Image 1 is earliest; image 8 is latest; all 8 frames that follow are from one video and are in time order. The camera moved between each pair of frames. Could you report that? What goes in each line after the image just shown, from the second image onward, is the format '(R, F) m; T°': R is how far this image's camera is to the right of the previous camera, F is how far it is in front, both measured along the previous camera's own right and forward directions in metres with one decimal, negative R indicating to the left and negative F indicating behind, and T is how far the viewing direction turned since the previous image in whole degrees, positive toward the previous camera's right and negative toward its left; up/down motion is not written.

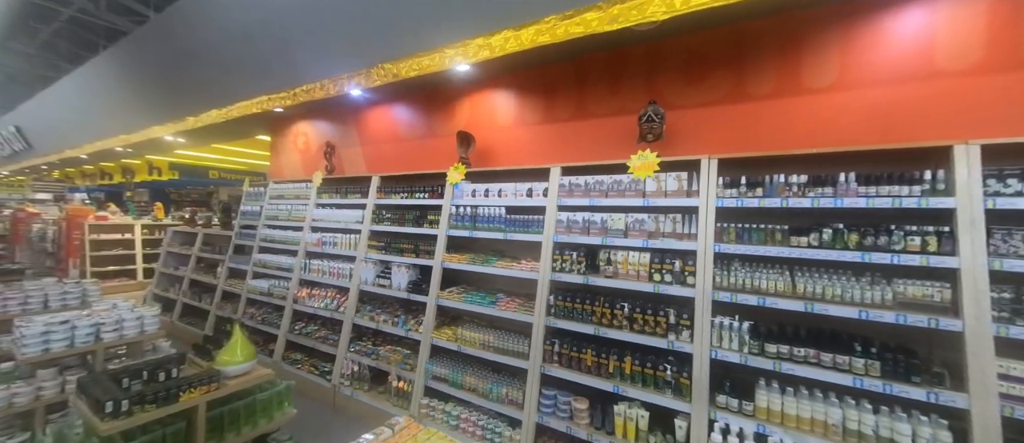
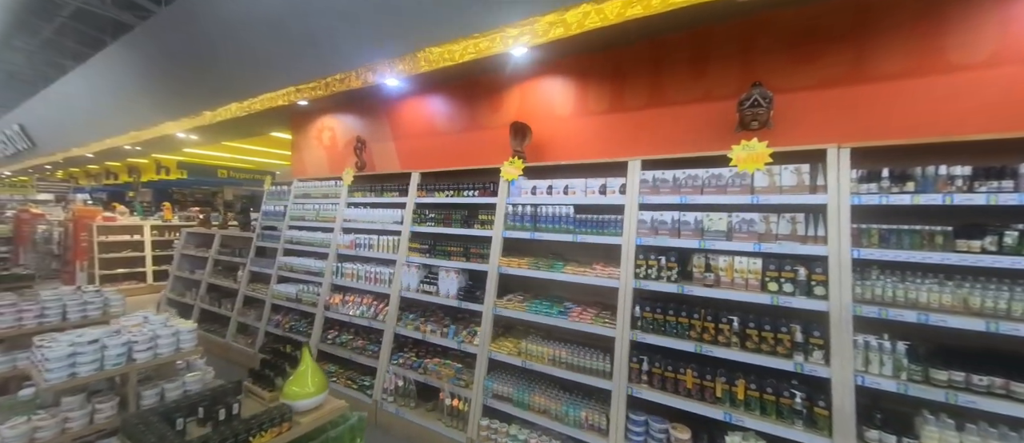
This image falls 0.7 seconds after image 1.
(-0.5, +0.3) m; 0°
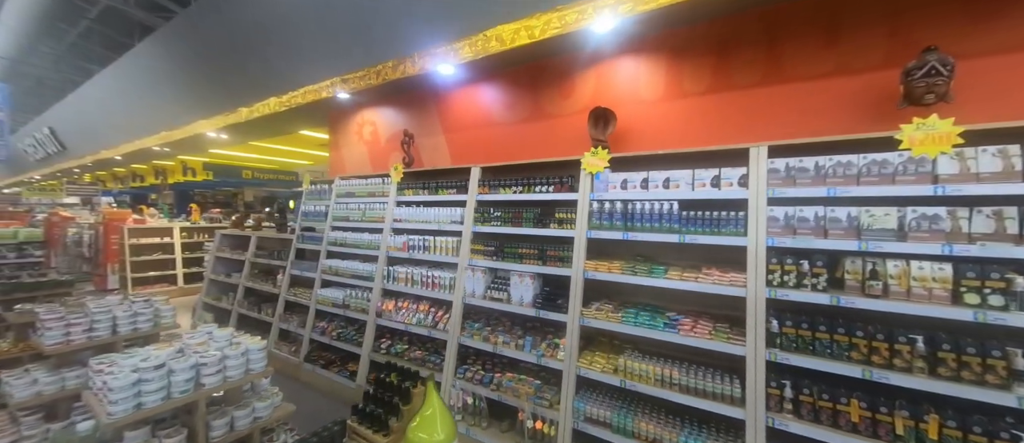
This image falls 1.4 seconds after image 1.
(-0.5, +0.3) m; -2°
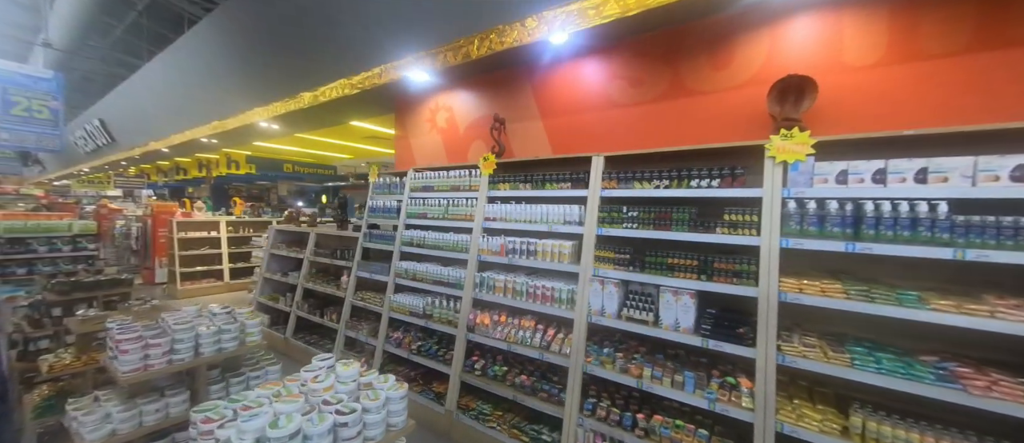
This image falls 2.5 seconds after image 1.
(-0.8, +0.5) m; -3°
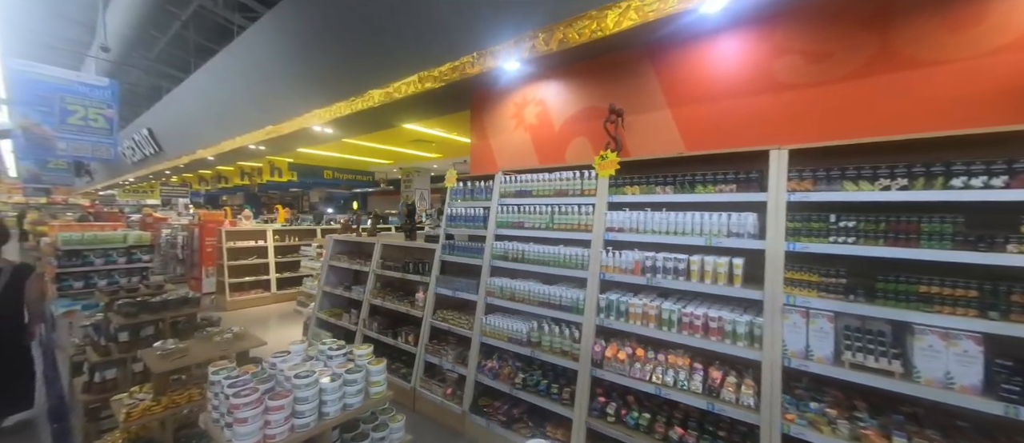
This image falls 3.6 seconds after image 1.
(-0.8, +0.4) m; -3°
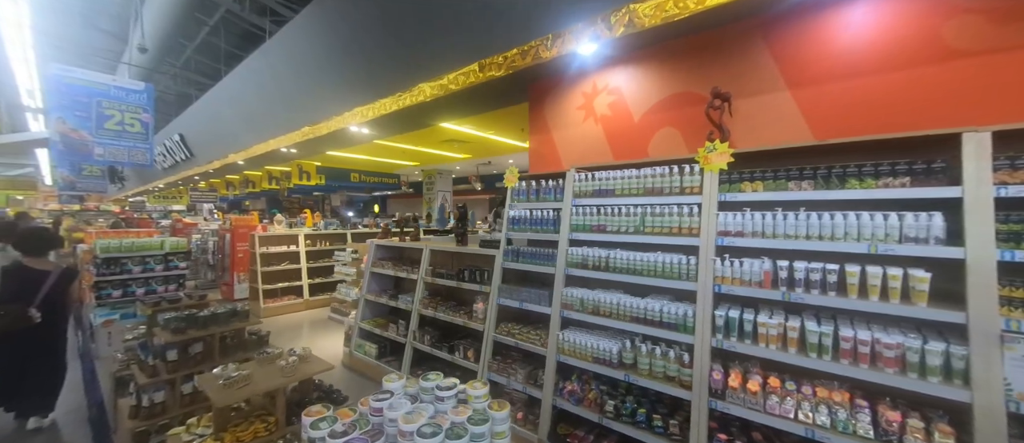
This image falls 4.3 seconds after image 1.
(-0.5, +0.3) m; -2°
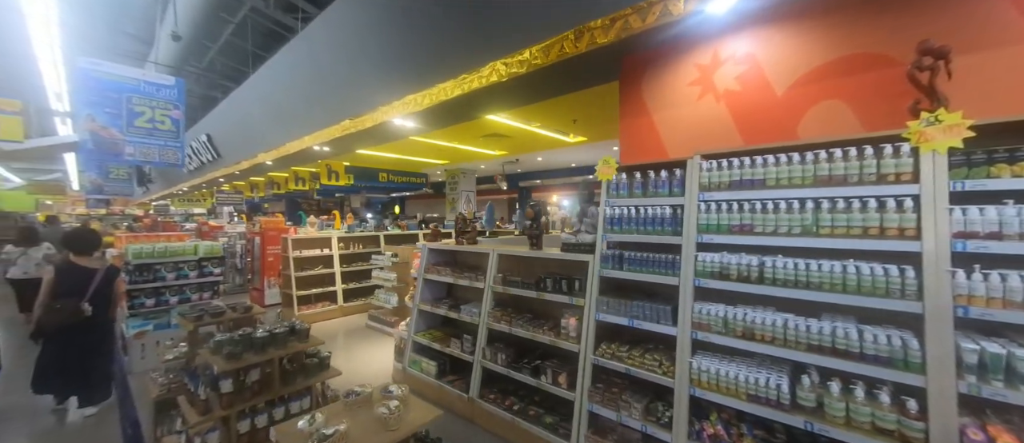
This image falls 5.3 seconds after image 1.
(-0.6, +0.5) m; -2°
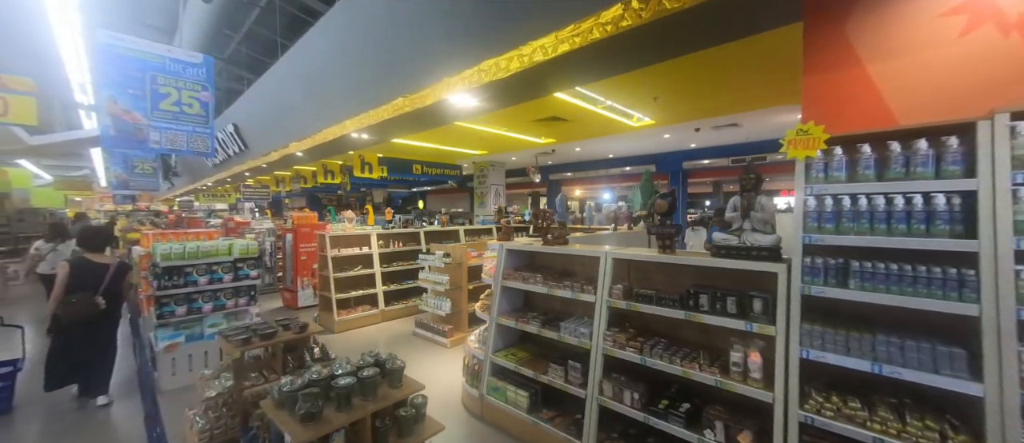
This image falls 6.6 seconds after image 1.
(-0.8, +0.7) m; -2°
